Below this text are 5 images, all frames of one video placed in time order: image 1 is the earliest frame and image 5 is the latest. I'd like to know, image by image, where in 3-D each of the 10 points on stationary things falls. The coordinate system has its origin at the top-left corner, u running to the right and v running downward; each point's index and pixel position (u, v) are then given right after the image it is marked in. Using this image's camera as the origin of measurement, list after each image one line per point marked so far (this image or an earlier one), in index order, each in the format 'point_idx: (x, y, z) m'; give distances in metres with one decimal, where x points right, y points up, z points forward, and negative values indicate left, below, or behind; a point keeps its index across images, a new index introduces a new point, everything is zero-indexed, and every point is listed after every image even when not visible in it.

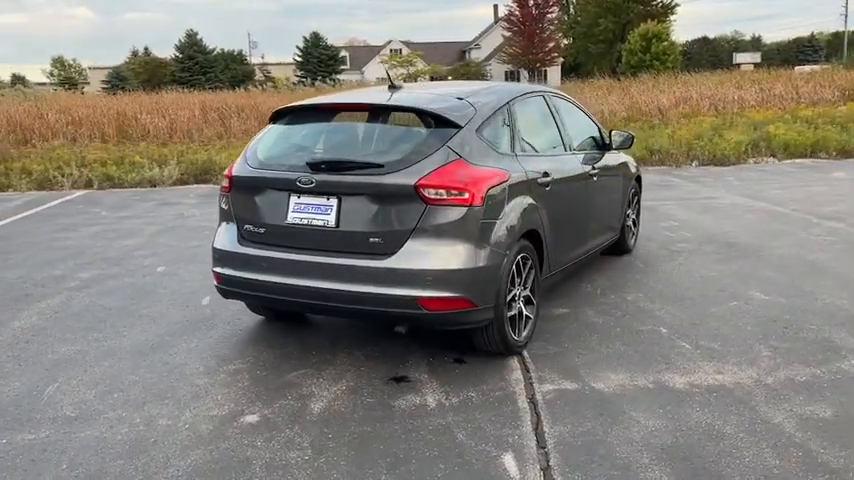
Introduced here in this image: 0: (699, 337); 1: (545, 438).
0: (+1.6, -0.6, +4.3) m
1: (+0.5, -0.9, +3.2) m
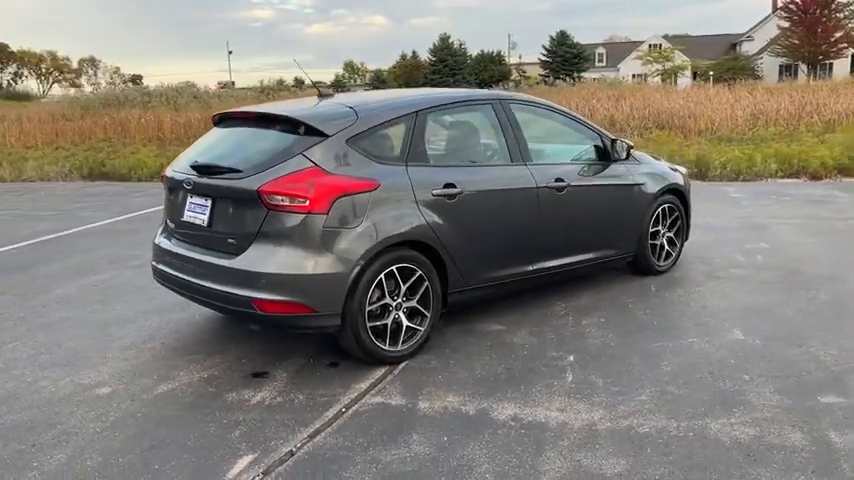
0: (+0.9, -0.7, +3.9) m
1: (-0.5, -0.9, +3.2) m
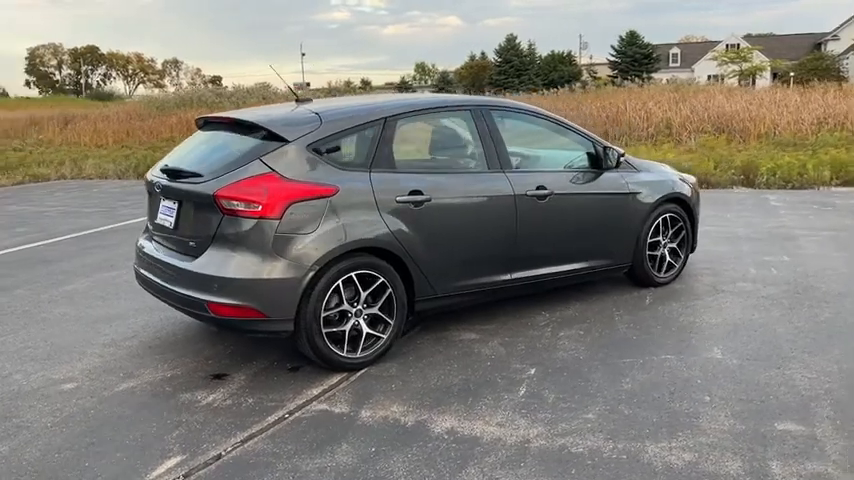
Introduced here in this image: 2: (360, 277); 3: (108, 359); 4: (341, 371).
0: (+0.7, -0.8, +3.8) m
1: (-0.9, -0.9, +3.2) m
2: (-0.4, -0.2, +4.1) m
3: (-1.9, -0.7, +4.4) m
4: (-0.5, -0.7, +4.1) m
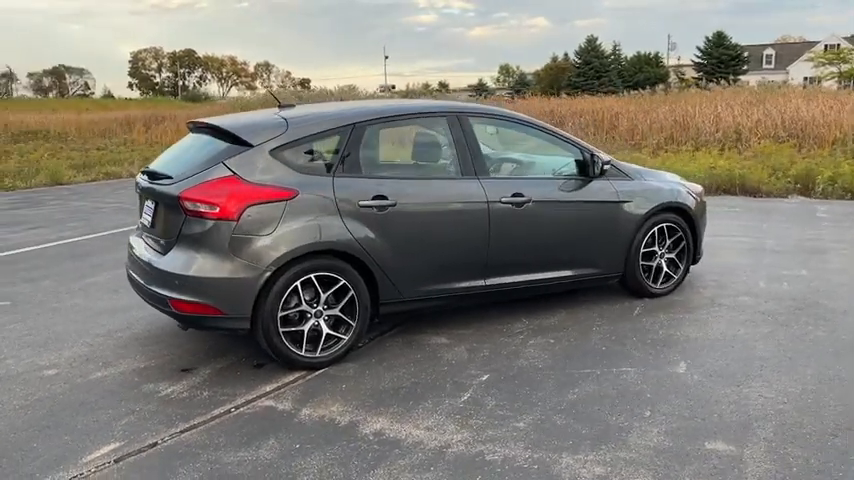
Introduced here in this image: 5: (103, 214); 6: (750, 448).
0: (+0.4, -0.8, +3.8) m
1: (-1.2, -0.9, +3.4) m
2: (-0.6, -0.2, +4.2) m
3: (-2.1, -0.7, +4.7) m
4: (-0.7, -0.7, +4.2) m
5: (-4.9, +0.4, +11.0) m
6: (+1.4, -0.9, +3.2) m
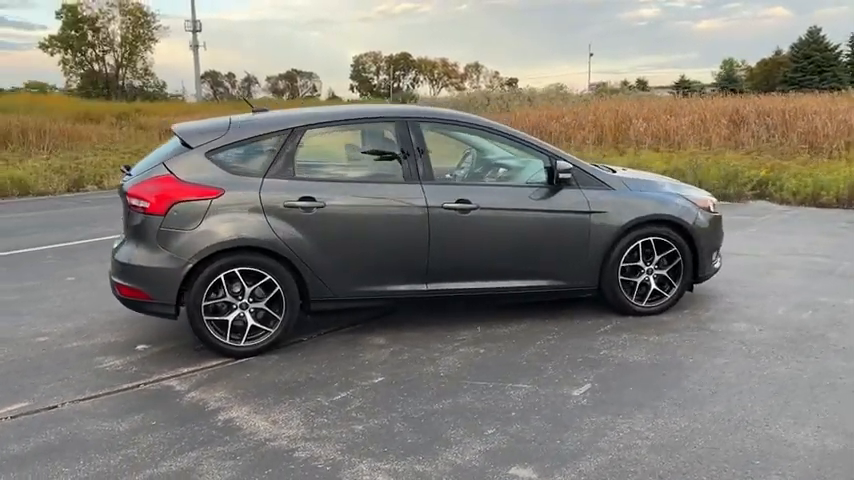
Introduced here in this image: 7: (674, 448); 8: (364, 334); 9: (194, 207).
0: (-0.3, -0.8, +3.9) m
1: (-1.9, -0.9, +3.9) m
2: (-1.1, -0.2, +4.5) m
3: (-2.5, -0.6, +5.4) m
4: (-1.3, -0.7, +4.5) m
5: (-3.4, +0.6, +12.2) m
6: (+0.5, -1.0, +3.0) m
7: (+1.1, -0.9, +3.2) m
8: (-0.4, -0.6, +4.9) m
9: (-1.4, +0.2, +4.4) m
